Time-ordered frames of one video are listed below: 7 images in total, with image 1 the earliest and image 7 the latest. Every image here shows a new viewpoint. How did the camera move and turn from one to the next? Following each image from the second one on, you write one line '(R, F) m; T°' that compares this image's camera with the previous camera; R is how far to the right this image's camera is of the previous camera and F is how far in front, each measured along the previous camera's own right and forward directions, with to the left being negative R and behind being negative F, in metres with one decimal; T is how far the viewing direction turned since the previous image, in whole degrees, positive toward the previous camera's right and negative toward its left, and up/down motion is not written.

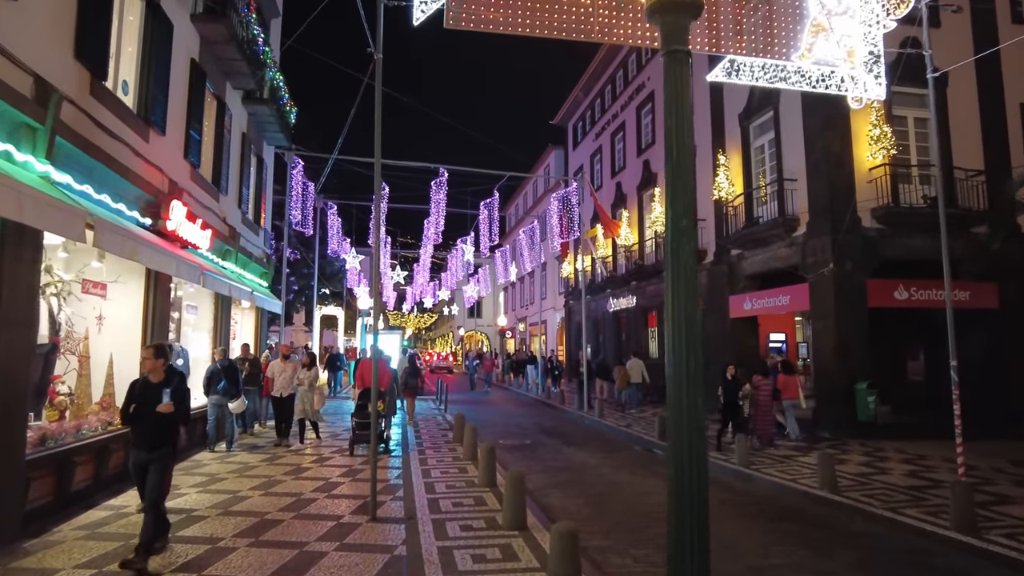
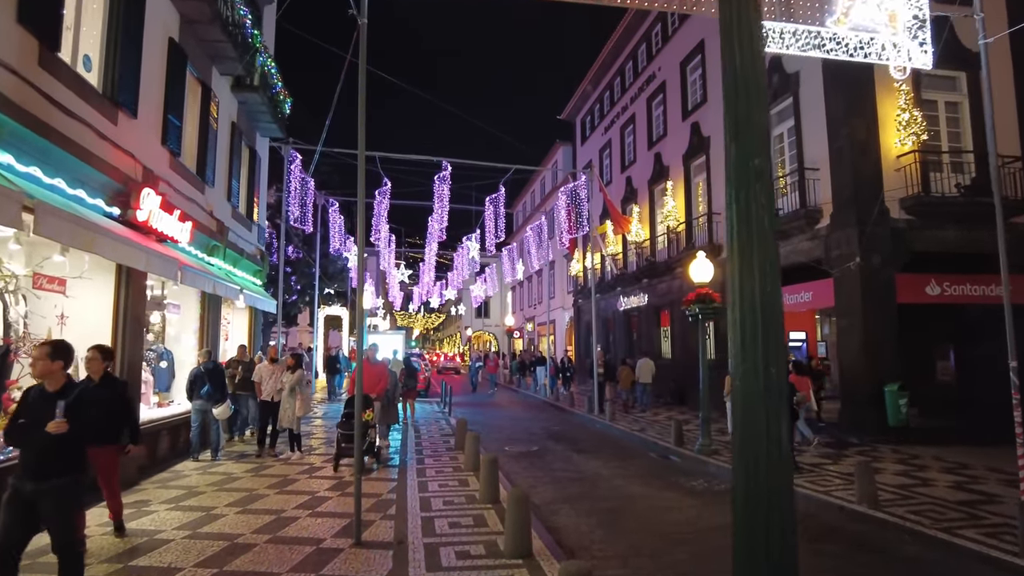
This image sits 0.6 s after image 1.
(+0.1, +0.8) m; -1°
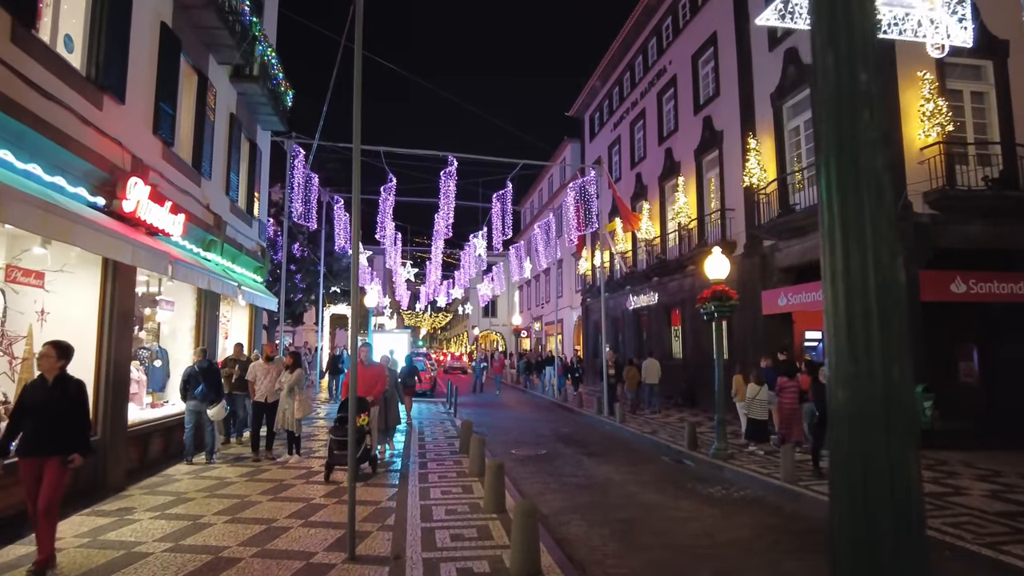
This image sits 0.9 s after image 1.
(0.0, +0.5) m; -1°
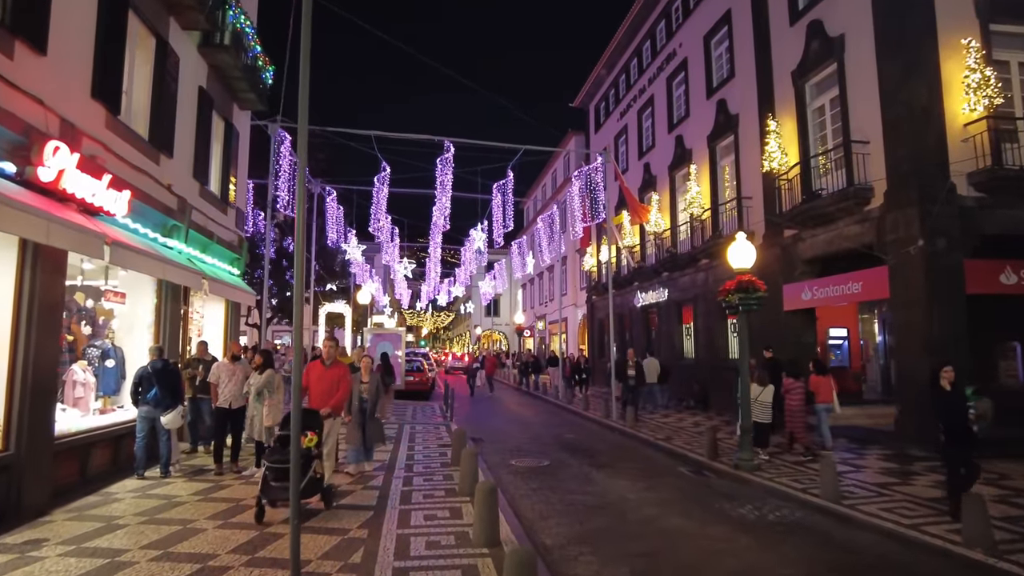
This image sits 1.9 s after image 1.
(+0.1, +1.3) m; 0°
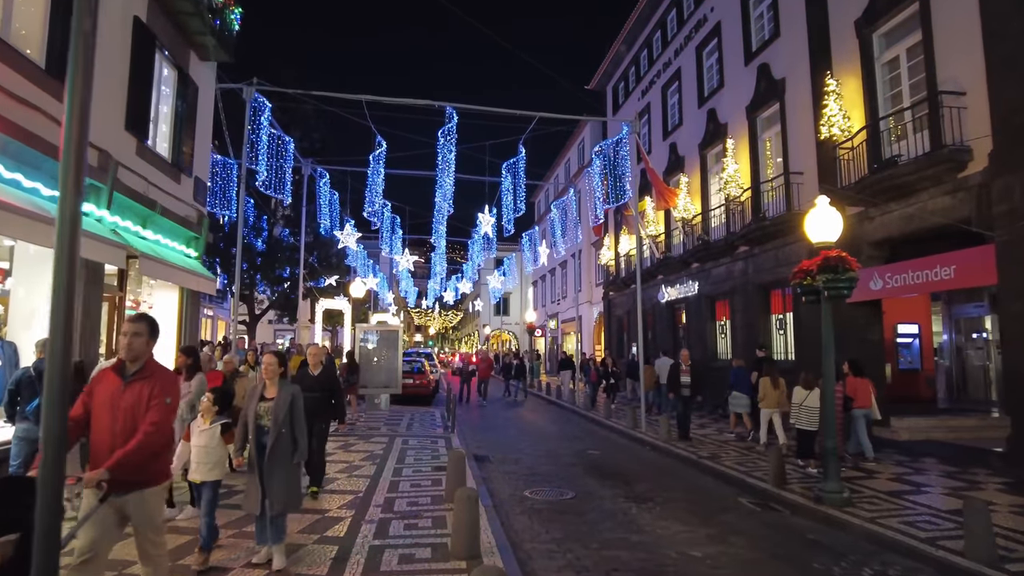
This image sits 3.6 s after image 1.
(-0.1, +2.4) m; -1°
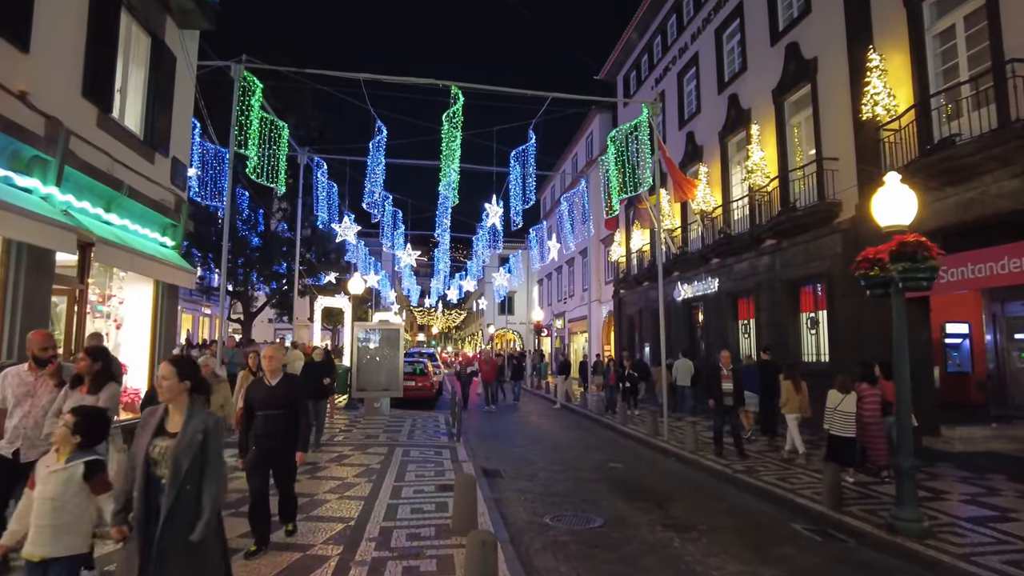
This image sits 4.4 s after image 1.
(-0.2, +1.2) m; 0°
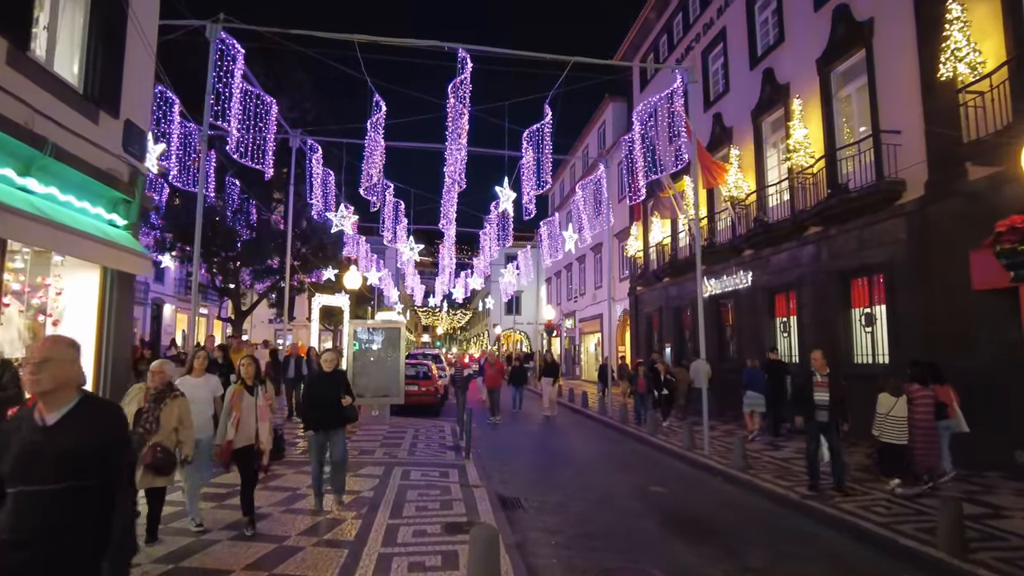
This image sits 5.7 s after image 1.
(-0.2, +1.8) m; 0°
